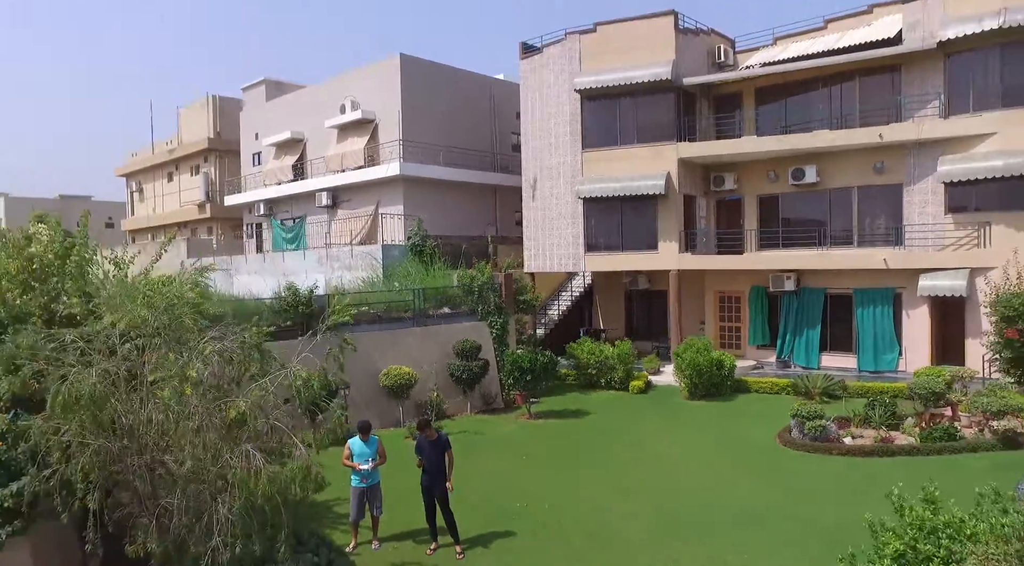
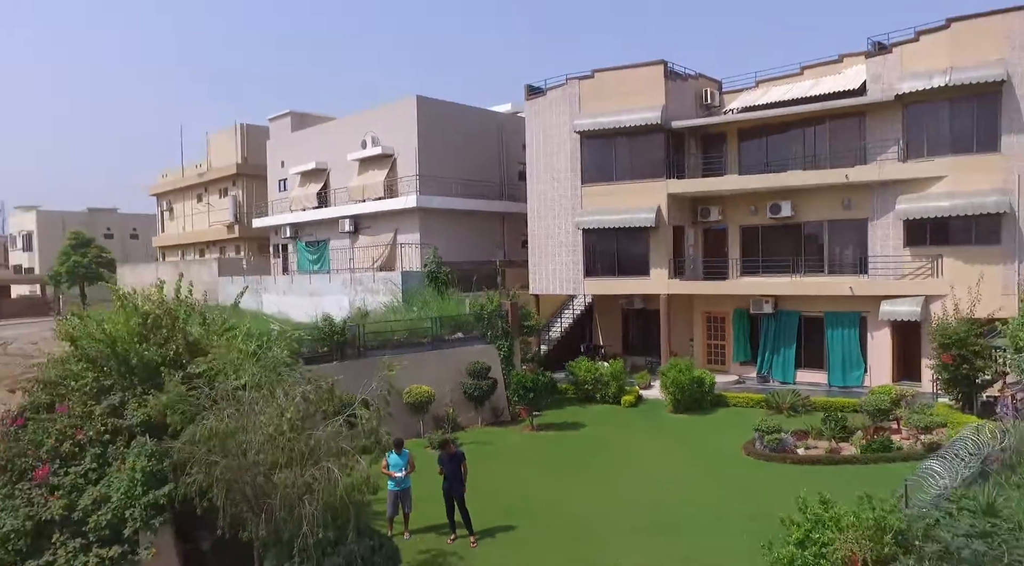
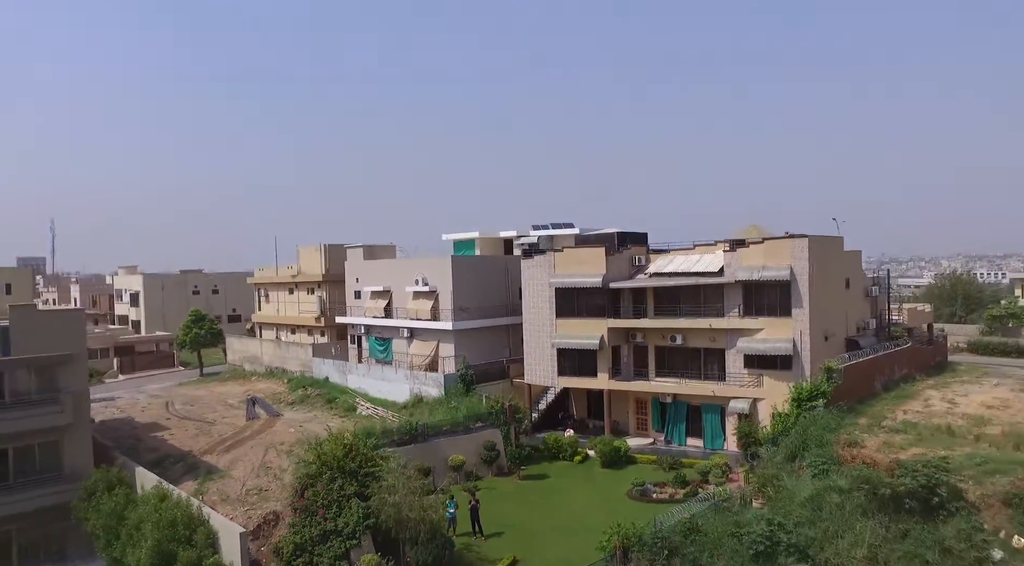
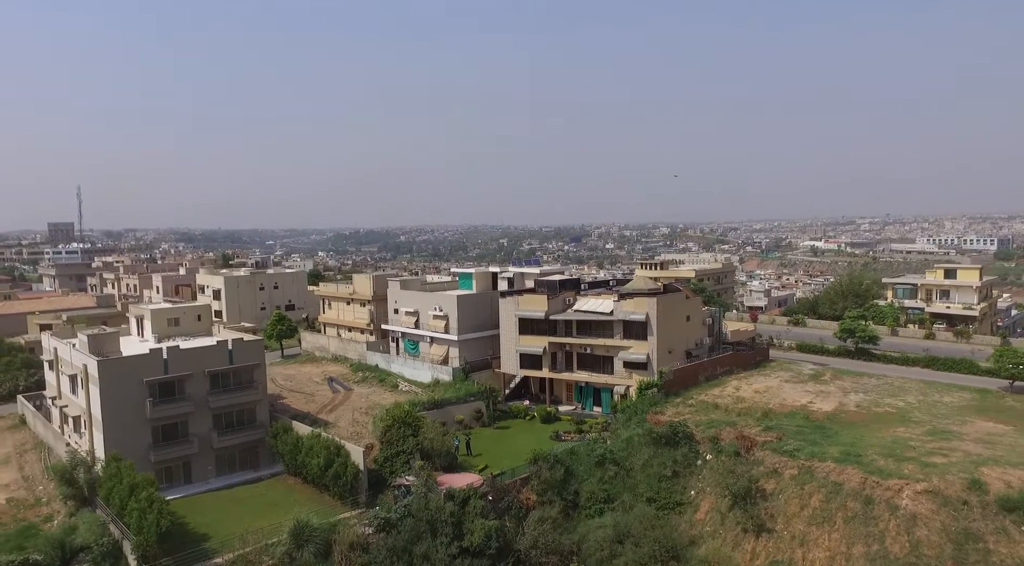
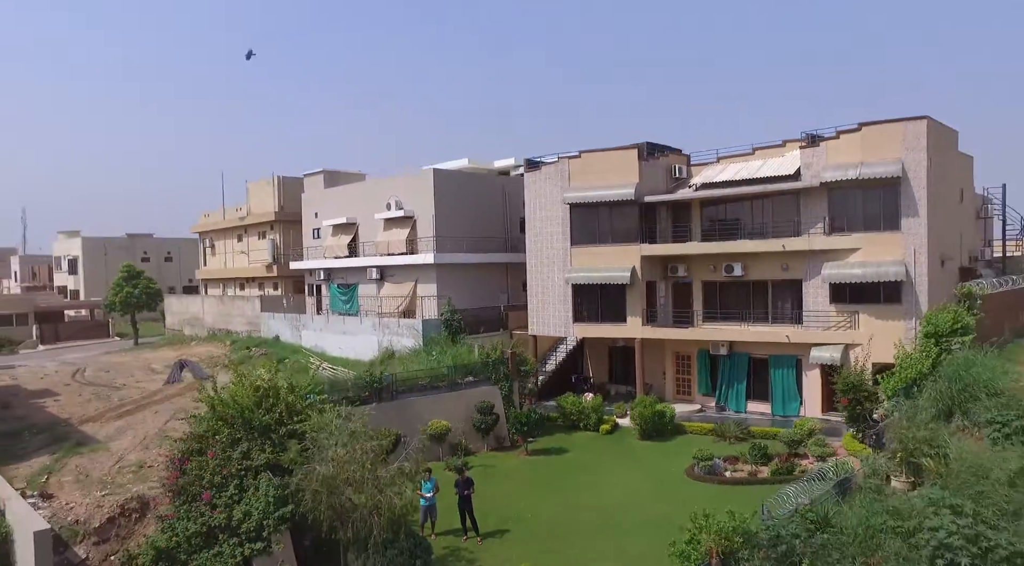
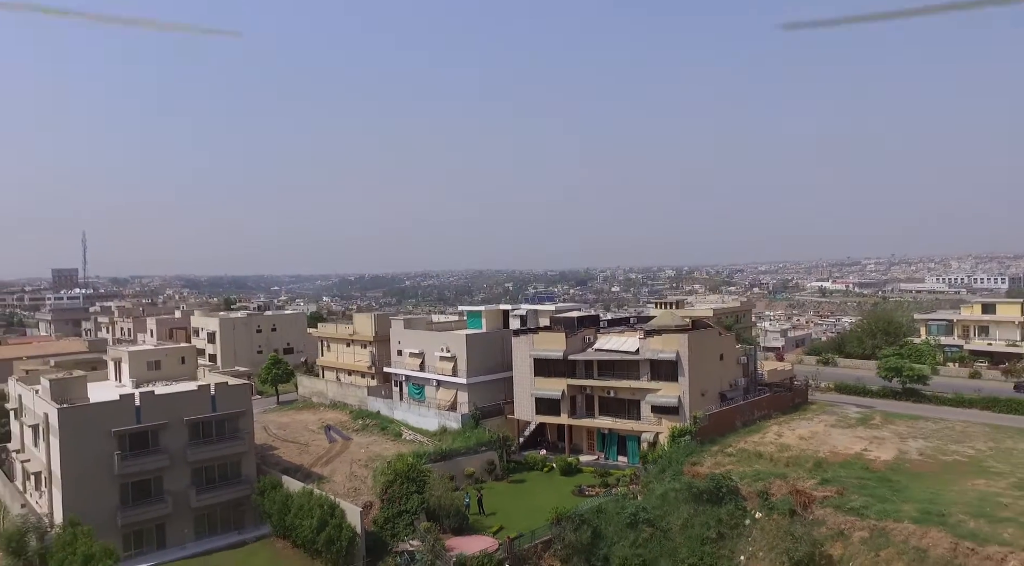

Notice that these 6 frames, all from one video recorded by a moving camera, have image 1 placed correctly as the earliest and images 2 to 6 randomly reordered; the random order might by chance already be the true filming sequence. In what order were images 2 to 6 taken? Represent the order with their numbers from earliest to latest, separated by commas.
2, 5, 3, 6, 4
